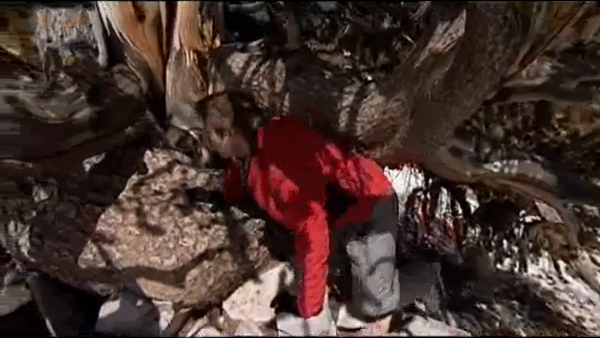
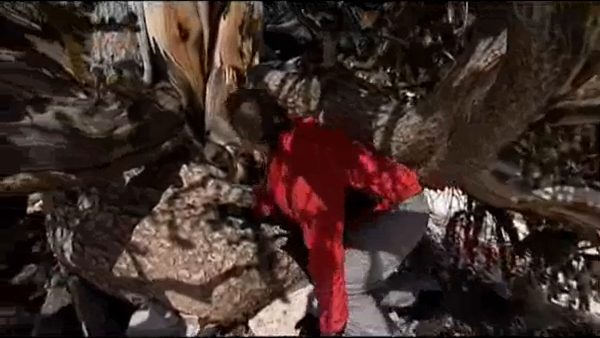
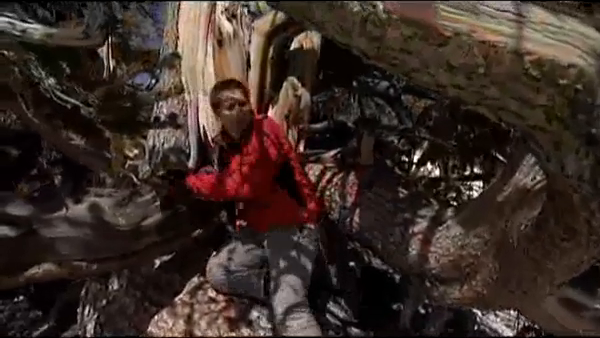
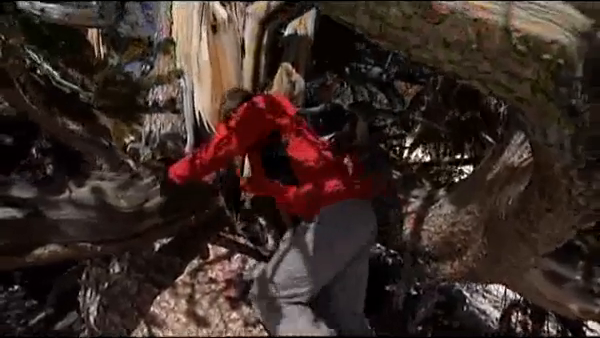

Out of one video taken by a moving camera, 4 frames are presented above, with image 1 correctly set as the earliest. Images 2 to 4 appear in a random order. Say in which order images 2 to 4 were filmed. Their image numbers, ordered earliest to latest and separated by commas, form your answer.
2, 4, 3
